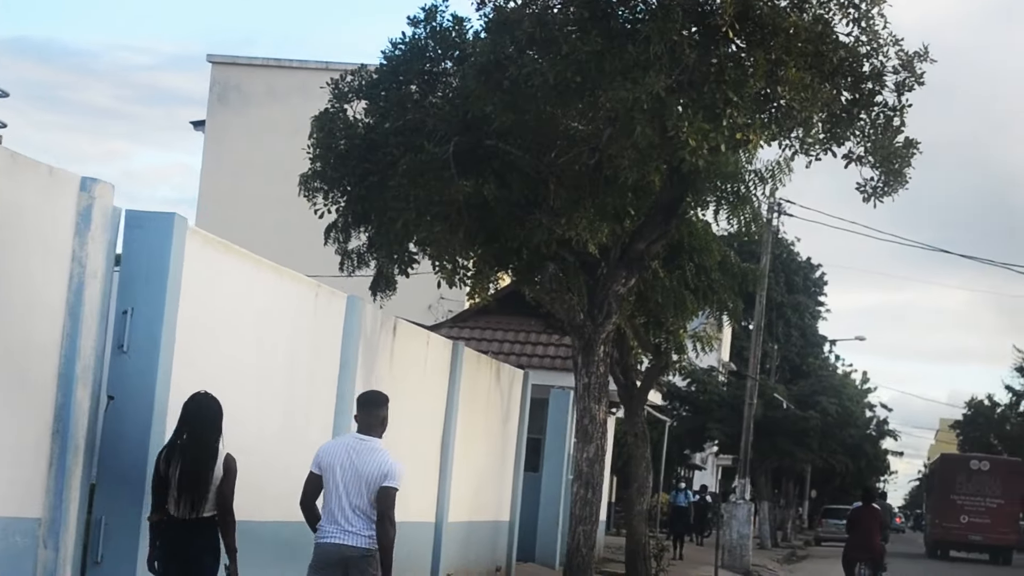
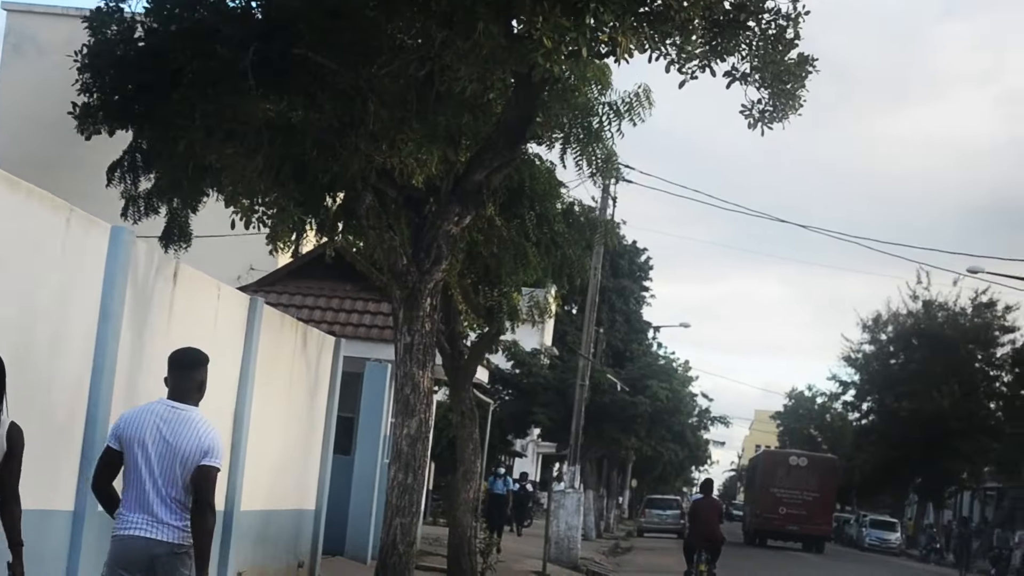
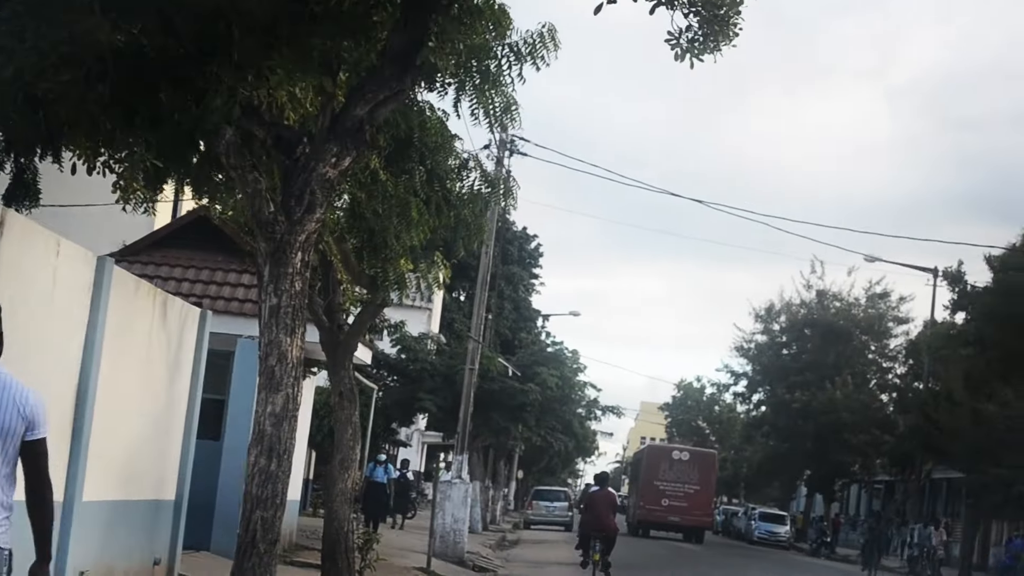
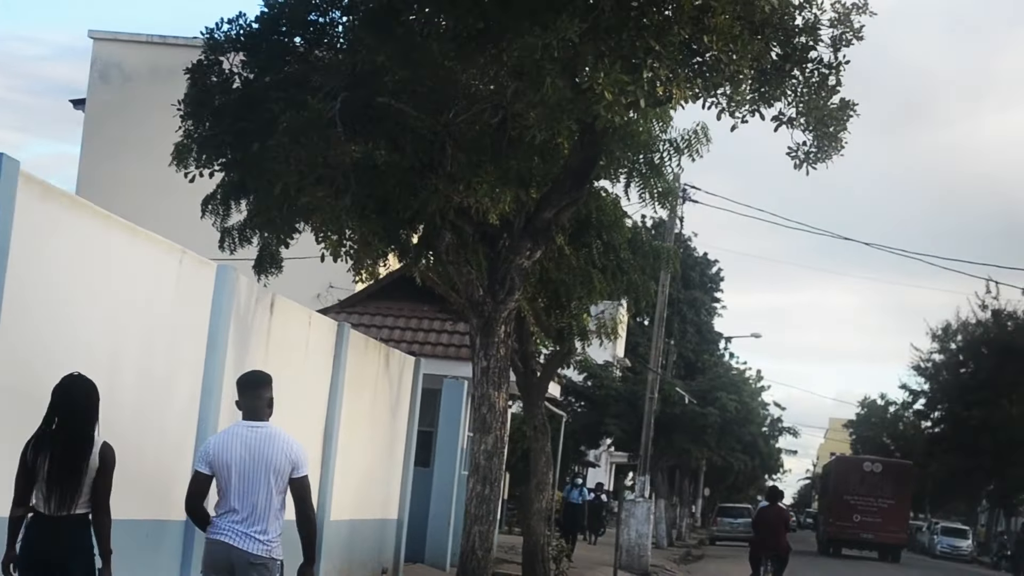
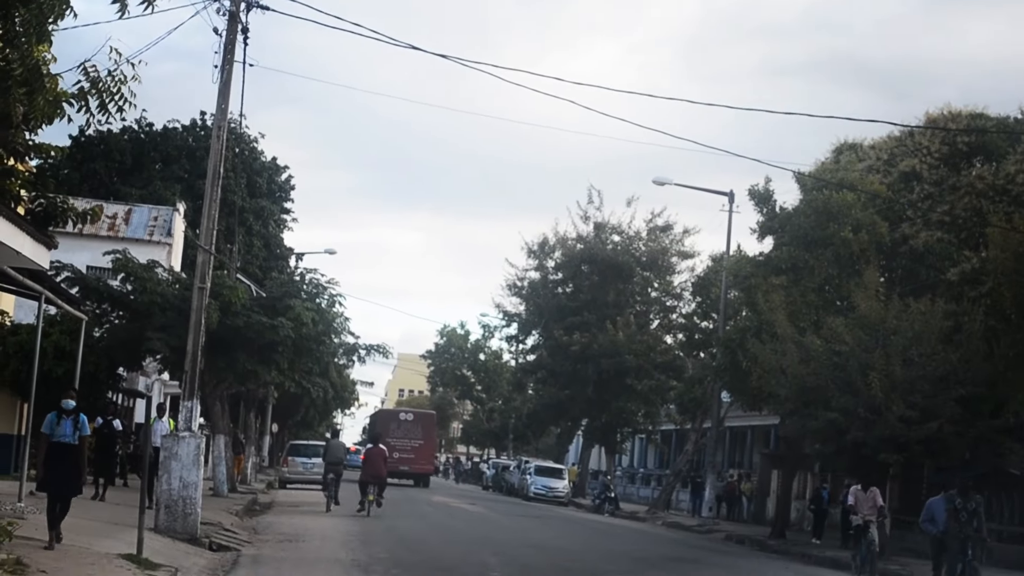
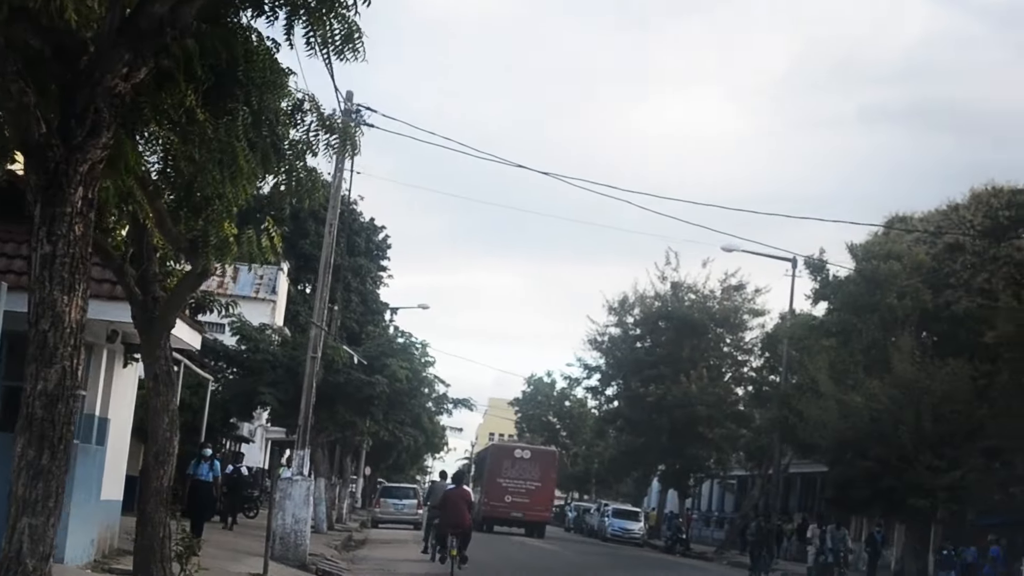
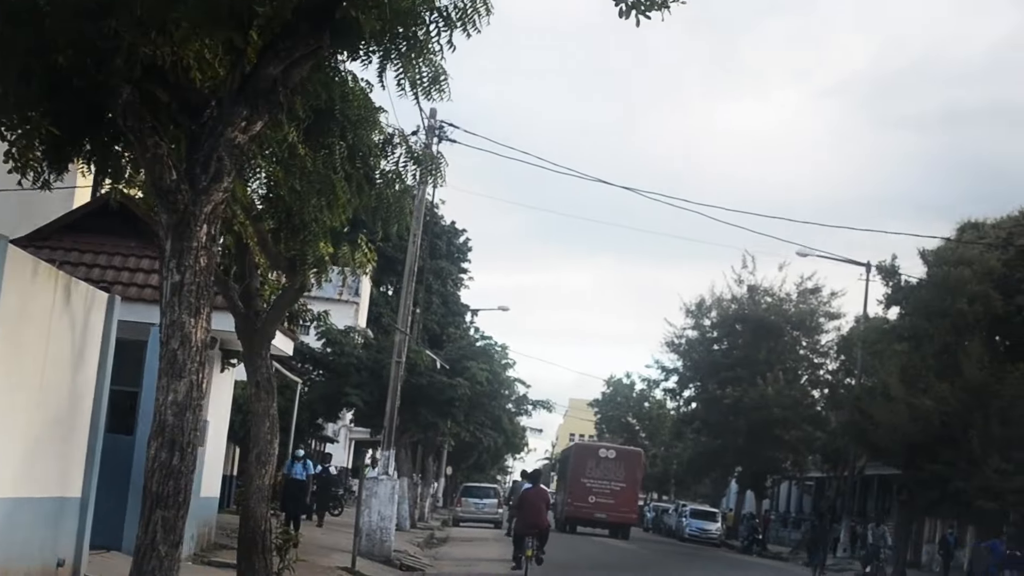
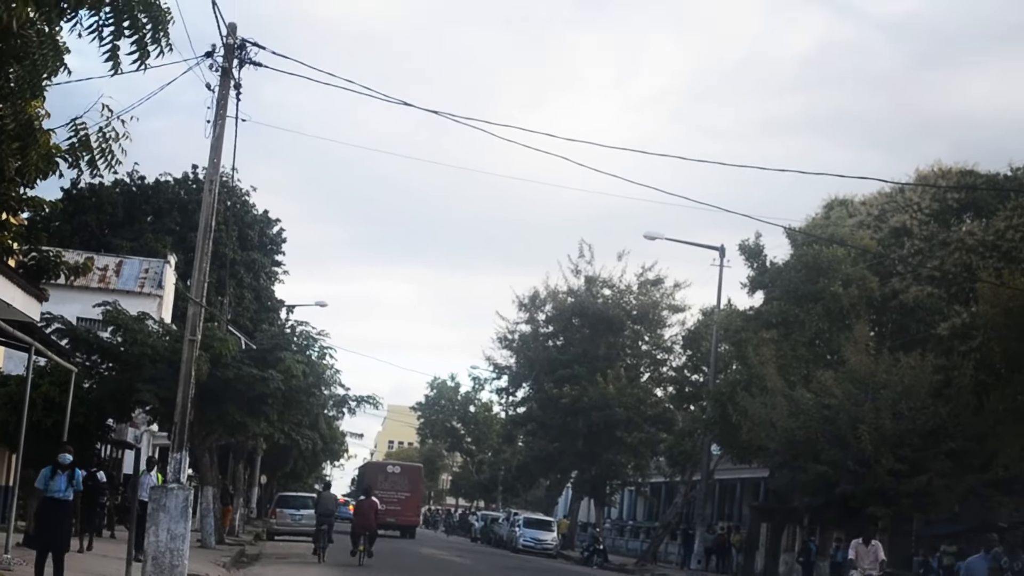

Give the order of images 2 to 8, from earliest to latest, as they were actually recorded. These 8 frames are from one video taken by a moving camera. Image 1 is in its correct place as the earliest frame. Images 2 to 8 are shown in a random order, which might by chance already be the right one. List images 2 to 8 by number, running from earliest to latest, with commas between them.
4, 2, 3, 7, 6, 5, 8
